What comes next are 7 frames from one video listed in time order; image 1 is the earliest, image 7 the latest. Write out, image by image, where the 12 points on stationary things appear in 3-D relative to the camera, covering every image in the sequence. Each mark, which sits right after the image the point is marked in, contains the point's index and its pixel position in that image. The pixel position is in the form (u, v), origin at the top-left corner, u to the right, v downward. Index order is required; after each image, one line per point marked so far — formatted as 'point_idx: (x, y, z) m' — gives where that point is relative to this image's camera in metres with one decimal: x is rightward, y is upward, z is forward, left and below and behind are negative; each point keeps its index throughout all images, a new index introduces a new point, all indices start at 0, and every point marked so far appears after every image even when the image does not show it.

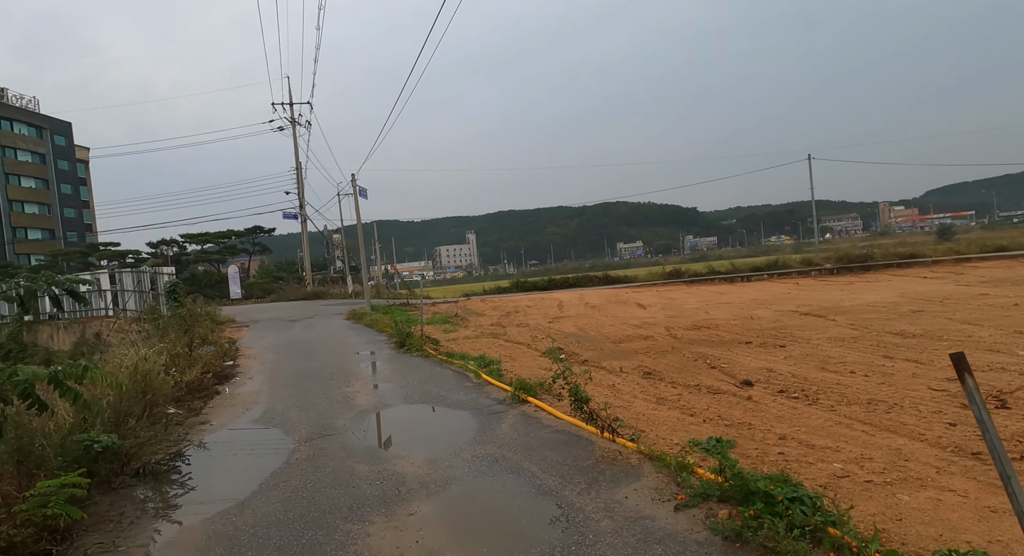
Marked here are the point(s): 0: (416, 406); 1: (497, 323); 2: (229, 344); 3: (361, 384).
0: (-1.2, -1.6, +7.5) m
1: (-0.4, -1.5, +19.6) m
2: (-8.2, -1.9, +17.9) m
3: (-2.3, -1.6, +9.4) m
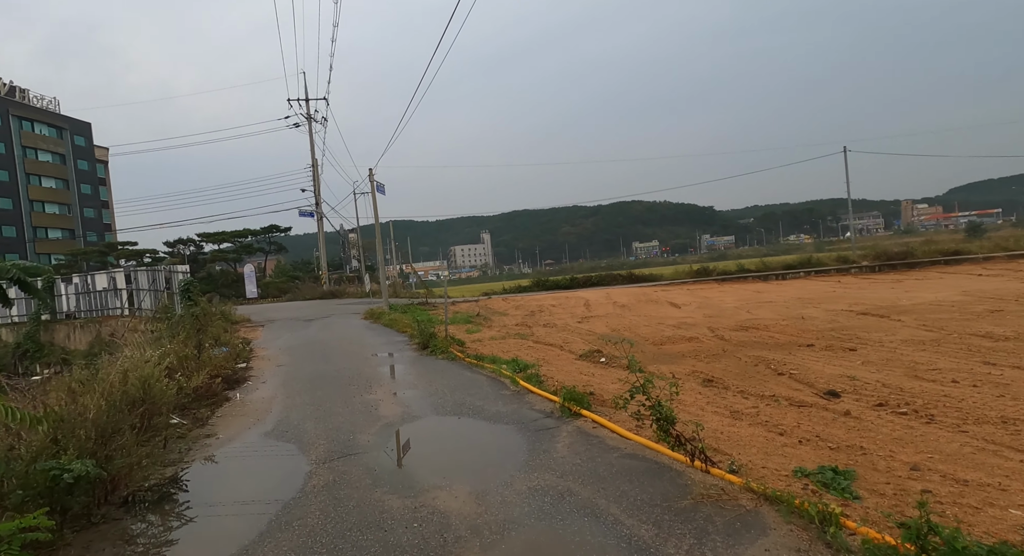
0: (-0.7, -1.5, +6.5) m
1: (+0.4, -1.4, +18.6) m
2: (-7.5, -1.9, +17.1) m
3: (-1.8, -1.6, +8.5) m
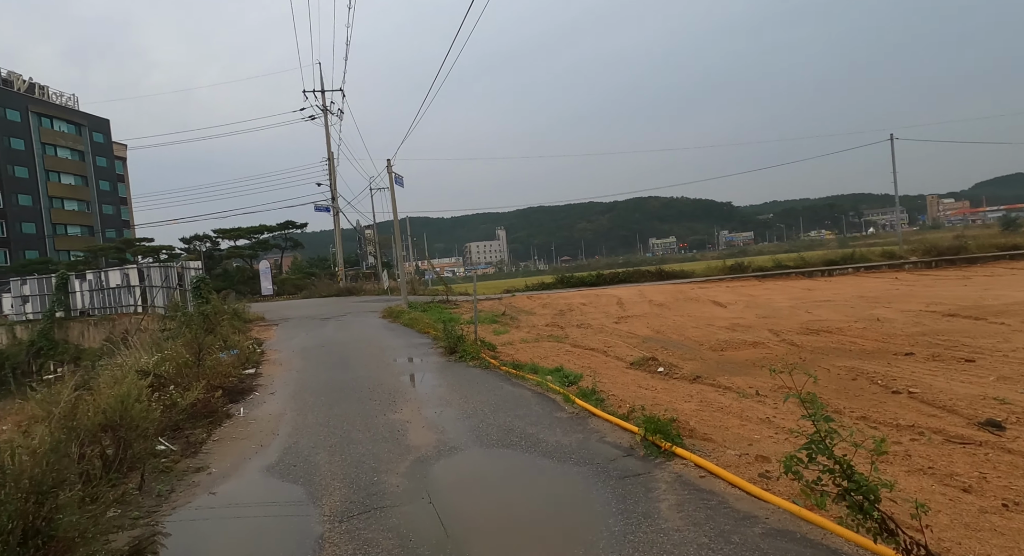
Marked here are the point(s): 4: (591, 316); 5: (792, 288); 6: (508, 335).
0: (-0.1, -1.5, +5.2) m
1: (+1.2, -1.3, +17.2) m
2: (-6.7, -1.8, +15.9) m
3: (-1.2, -1.5, +7.1) m
4: (+2.4, -1.1, +18.4) m
5: (+8.6, -0.3, +19.0) m
6: (-0.1, -1.4, +15.2) m
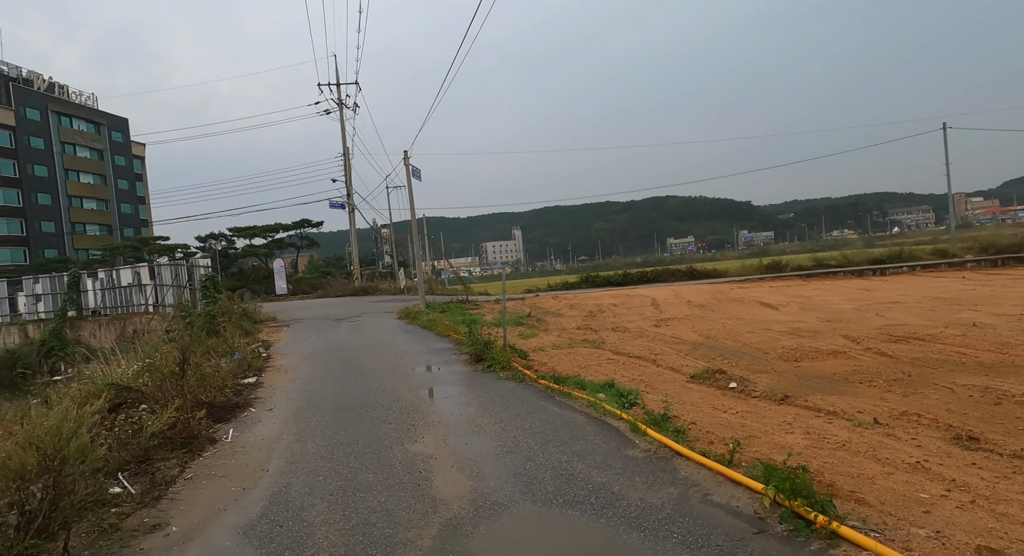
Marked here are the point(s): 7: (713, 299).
0: (+0.3, -1.4, +3.7) m
1: (+1.9, -1.3, +15.7) m
2: (-6.0, -1.7, +14.6) m
3: (-0.7, -1.5, +5.7) m
4: (+3.1, -1.1, +16.9) m
5: (+9.3, -0.3, +17.3) m
6: (+0.6, -1.4, +13.7) m
7: (+6.1, -0.6, +18.7) m
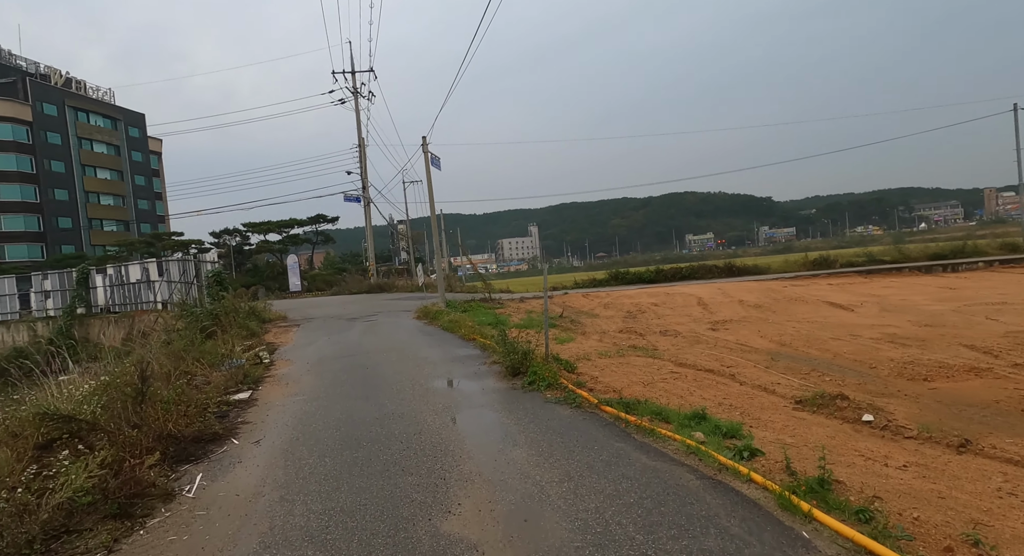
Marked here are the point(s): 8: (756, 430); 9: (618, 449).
0: (+0.7, -1.4, +1.8) m
1: (+2.7, -1.2, +13.8) m
2: (-5.3, -1.6, +12.9) m
3: (-0.2, -1.4, +3.9) m
4: (+3.9, -1.0, +15.0) m
5: (+10.1, -0.2, +15.2) m
6: (+1.3, -1.3, +11.8) m
7: (+6.9, -0.5, +16.7) m
8: (+2.1, -1.3, +5.3) m
9: (+0.8, -1.3, +4.8) m
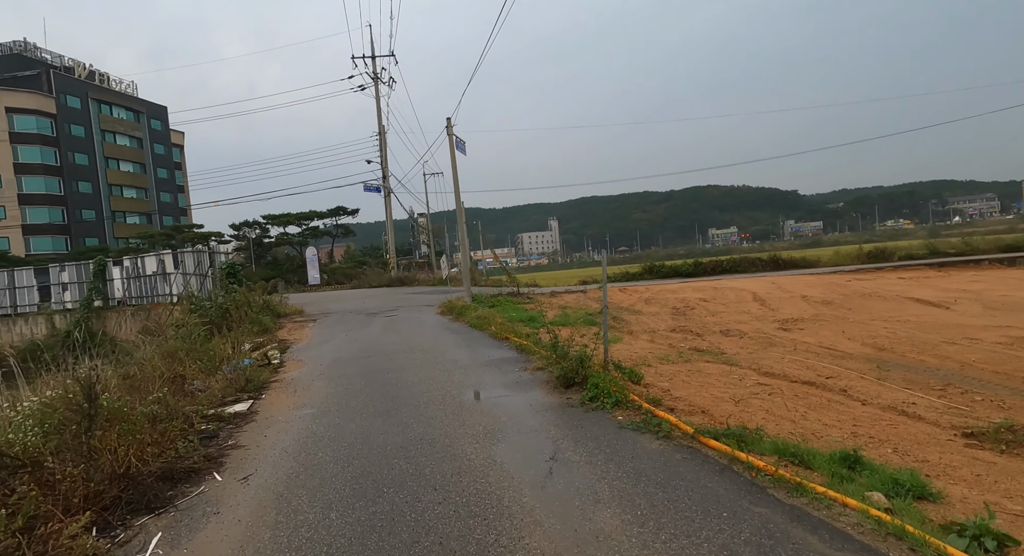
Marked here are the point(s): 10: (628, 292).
0: (+1.1, -1.3, +0.2) m
1: (+3.4, -1.0, +12.1) m
2: (-4.5, -1.5, +11.5) m
3: (+0.2, -1.4, +2.3) m
4: (+4.7, -0.9, +13.2) m
5: (+10.9, -0.1, +13.2) m
6: (+2.0, -1.2, +10.2) m
7: (+7.8, -0.4, +14.9) m
8: (+2.6, -1.2, +3.7) m
9: (+1.3, -1.3, +3.2) m
10: (+3.7, -0.5, +19.9) m
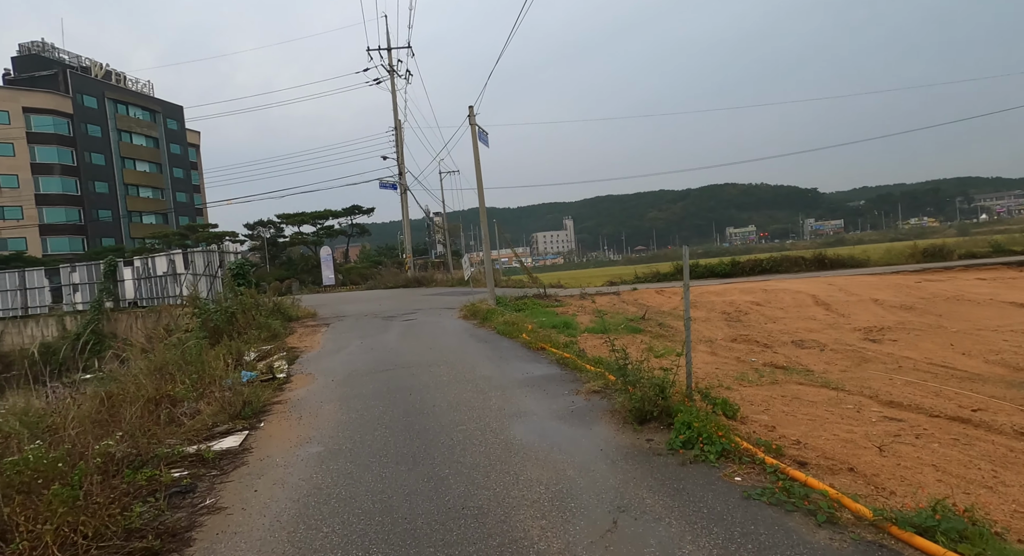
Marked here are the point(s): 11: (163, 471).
0: (+1.5, -1.4, -1.4) m
1: (+4.1, -1.1, +10.5) m
2: (-3.9, -1.5, +10.1) m
3: (+0.6, -1.4, +0.7) m
4: (+5.4, -0.9, +11.6) m
5: (+11.6, -0.1, +11.4) m
6: (+2.6, -1.2, +8.6) m
7: (+8.5, -0.4, +13.1) m
8: (+3.0, -1.3, +2.1) m
9: (+1.7, -1.3, +1.6) m
10: (+4.5, -0.5, +18.2) m
11: (-2.8, -1.4, +5.1) m
